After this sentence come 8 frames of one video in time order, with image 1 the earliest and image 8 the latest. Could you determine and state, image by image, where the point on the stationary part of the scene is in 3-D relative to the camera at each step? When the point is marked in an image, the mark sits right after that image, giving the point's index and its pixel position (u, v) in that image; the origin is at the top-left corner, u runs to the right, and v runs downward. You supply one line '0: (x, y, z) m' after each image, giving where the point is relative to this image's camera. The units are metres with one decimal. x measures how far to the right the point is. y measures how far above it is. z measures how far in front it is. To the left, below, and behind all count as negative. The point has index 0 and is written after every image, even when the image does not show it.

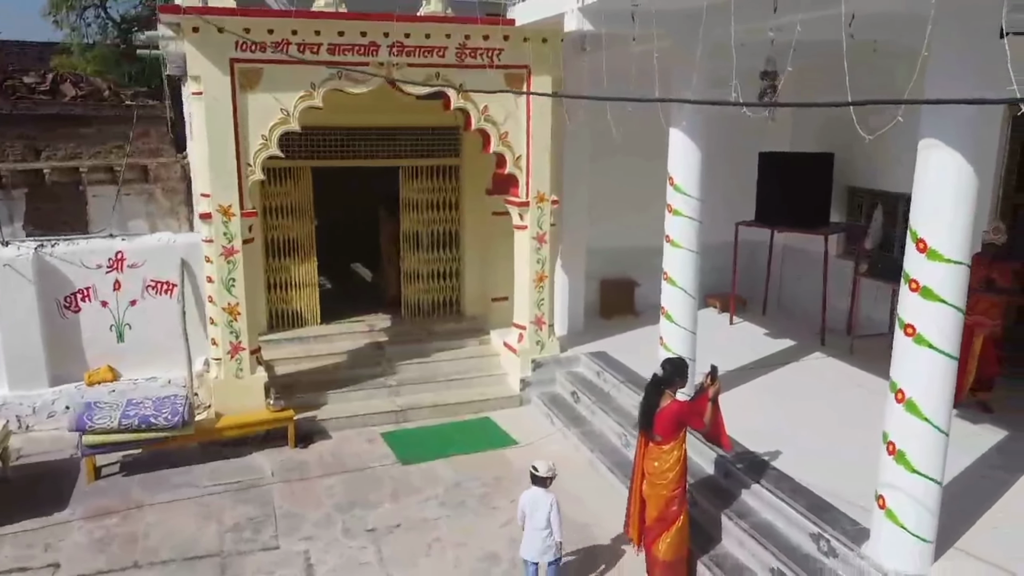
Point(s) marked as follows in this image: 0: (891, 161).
0: (+3.8, +1.3, +8.0) m
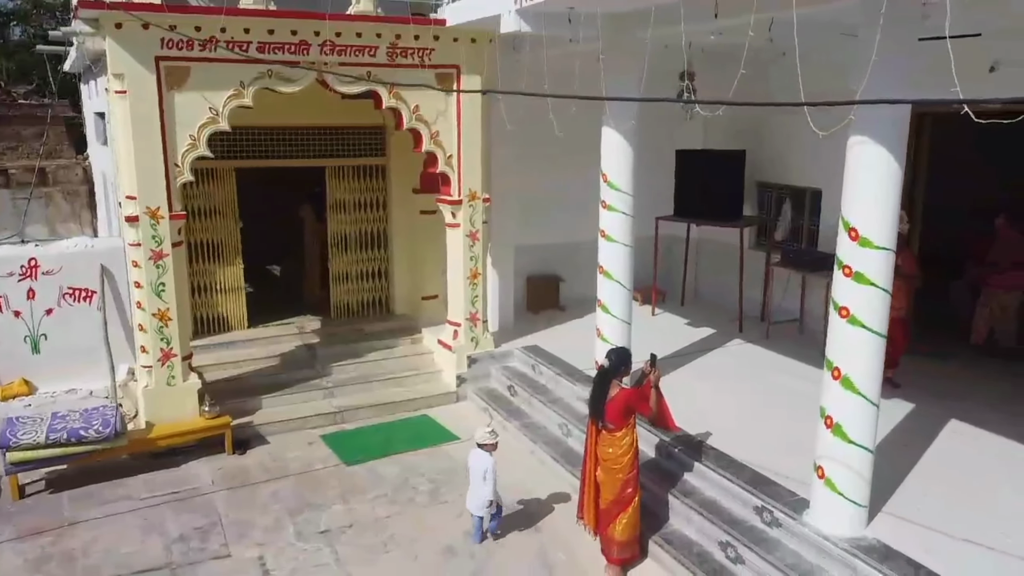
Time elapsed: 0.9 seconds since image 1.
0: (+3.1, +1.4, +8.6) m
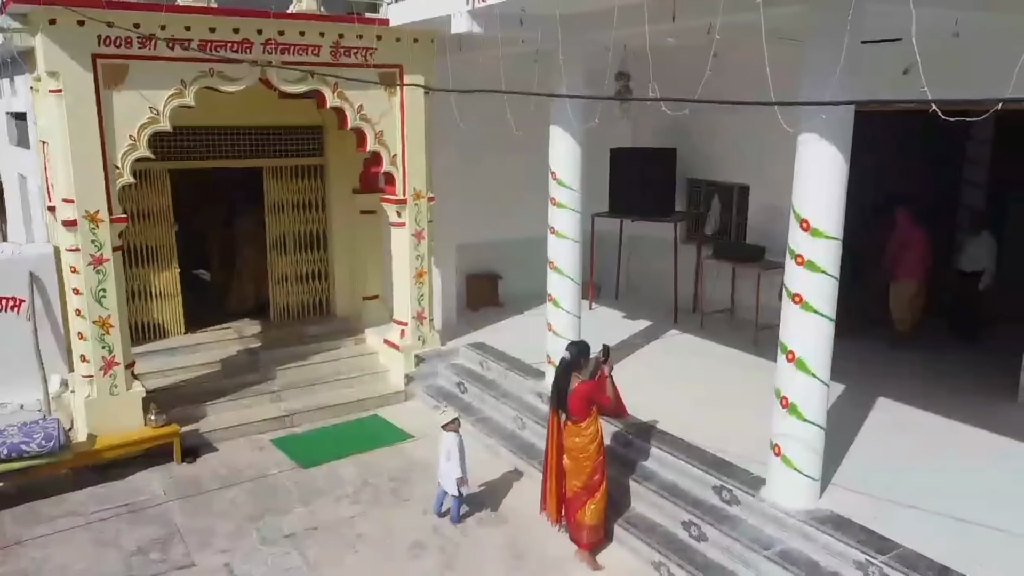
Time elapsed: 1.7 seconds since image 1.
0: (+2.4, +1.5, +9.0) m
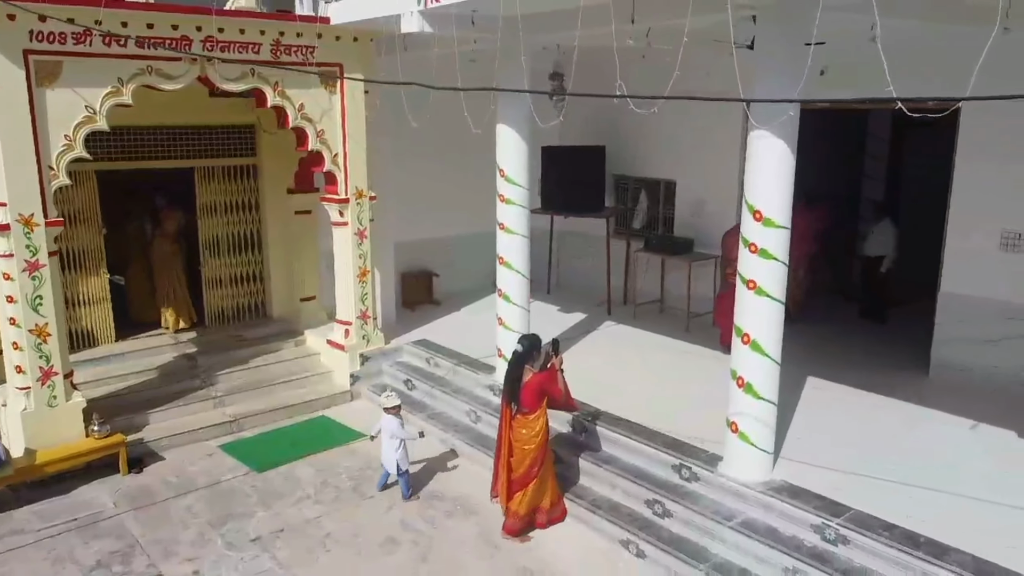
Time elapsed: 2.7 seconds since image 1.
0: (+1.6, +1.6, +9.4) m
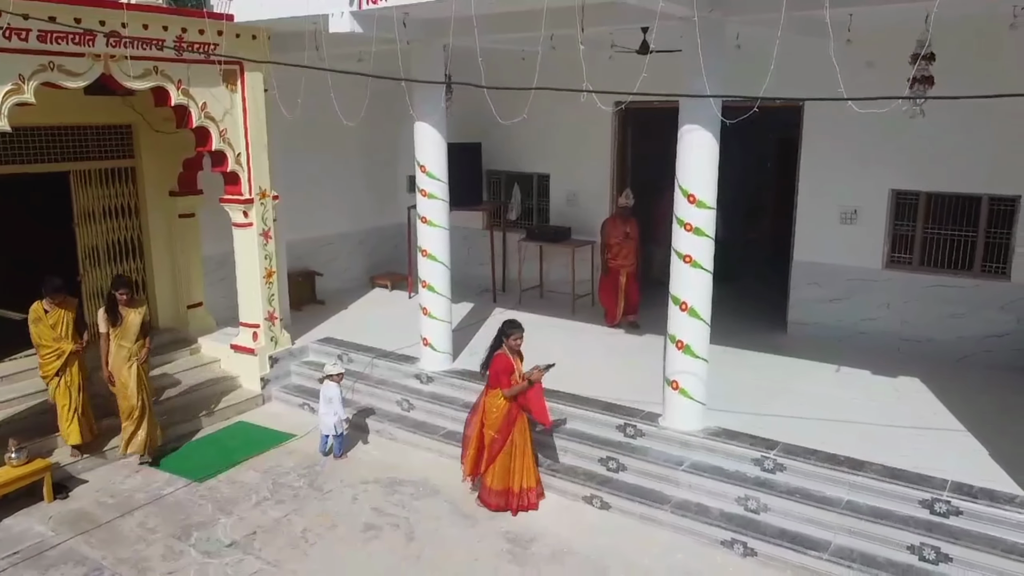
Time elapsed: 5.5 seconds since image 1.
0: (+0.1, +1.8, +10.0) m
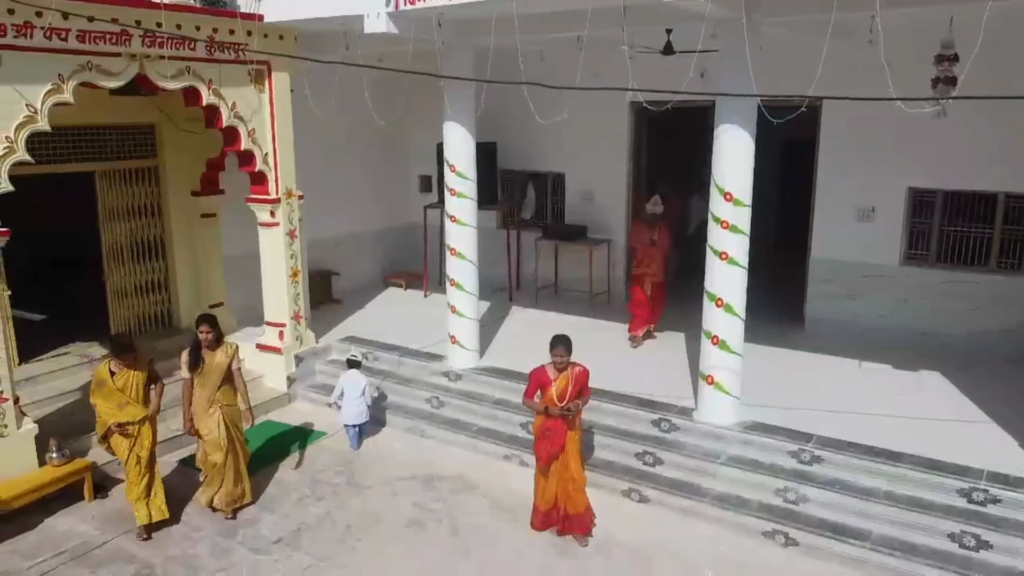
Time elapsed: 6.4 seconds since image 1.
0: (+0.3, +1.8, +10.1) m
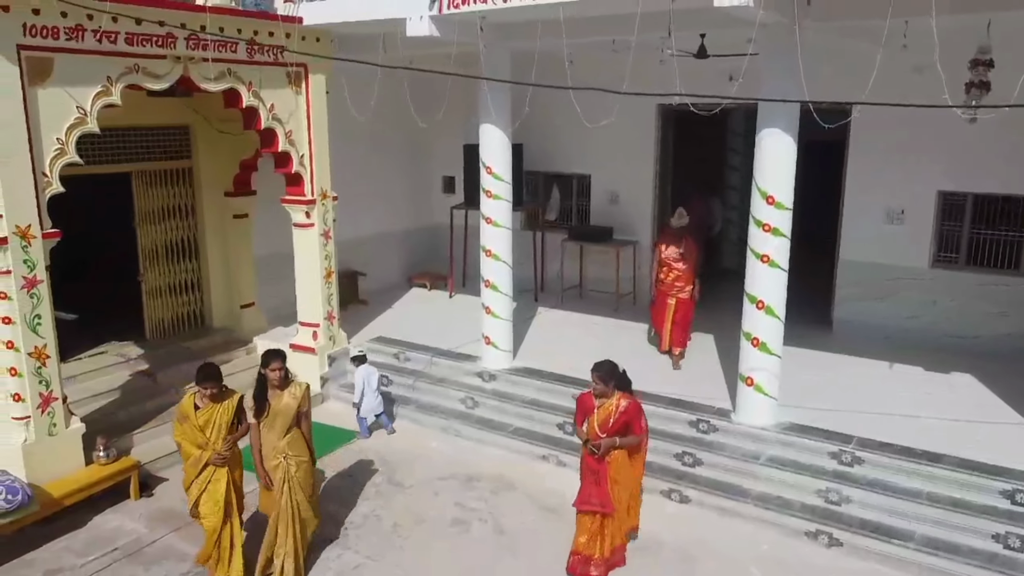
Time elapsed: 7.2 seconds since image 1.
0: (+0.6, +1.8, +10.1) m
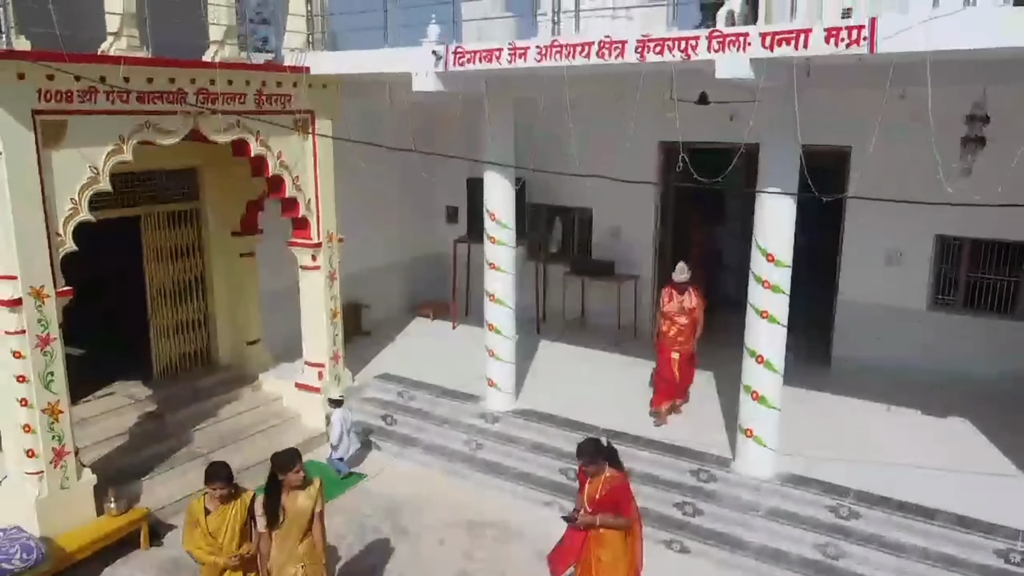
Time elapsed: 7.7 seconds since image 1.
0: (+0.7, +1.4, +10.2) m
